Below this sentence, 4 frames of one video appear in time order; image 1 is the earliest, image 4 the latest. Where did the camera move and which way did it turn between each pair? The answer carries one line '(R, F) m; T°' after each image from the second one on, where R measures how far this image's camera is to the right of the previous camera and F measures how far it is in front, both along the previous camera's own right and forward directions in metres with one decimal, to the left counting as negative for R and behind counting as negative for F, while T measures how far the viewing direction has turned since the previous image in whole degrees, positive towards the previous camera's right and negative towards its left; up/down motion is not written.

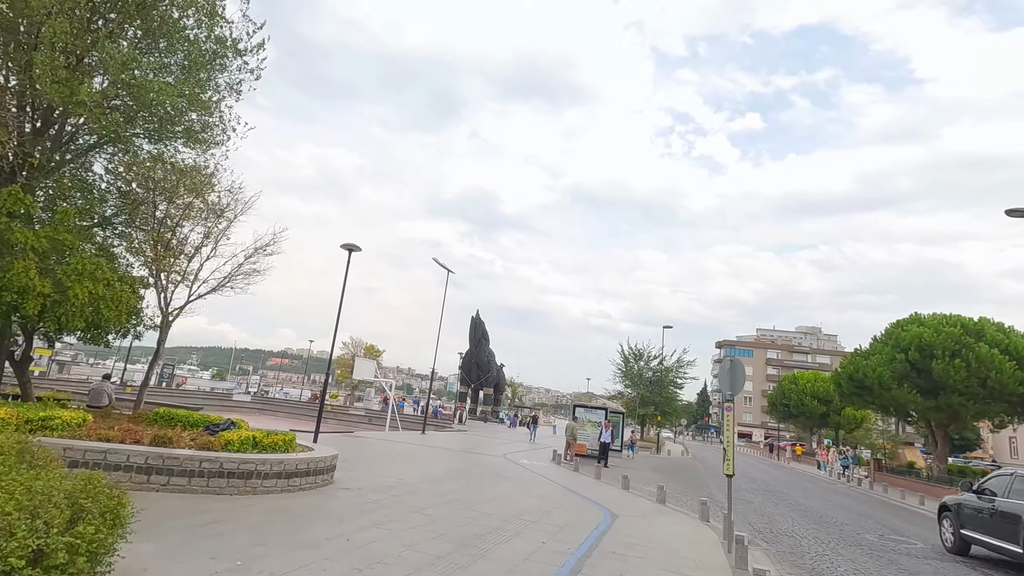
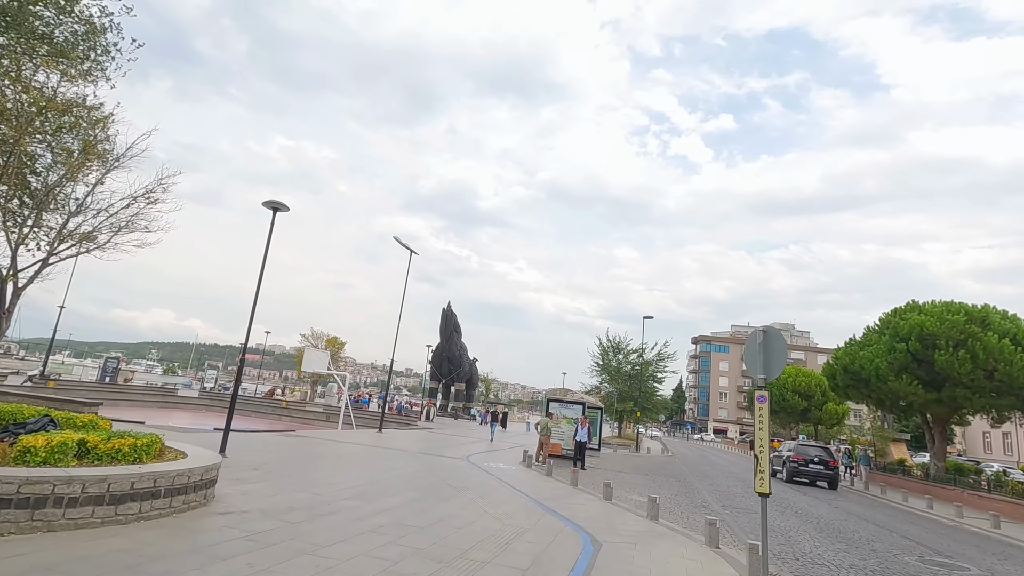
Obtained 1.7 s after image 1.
(+0.4, +2.6) m; +3°
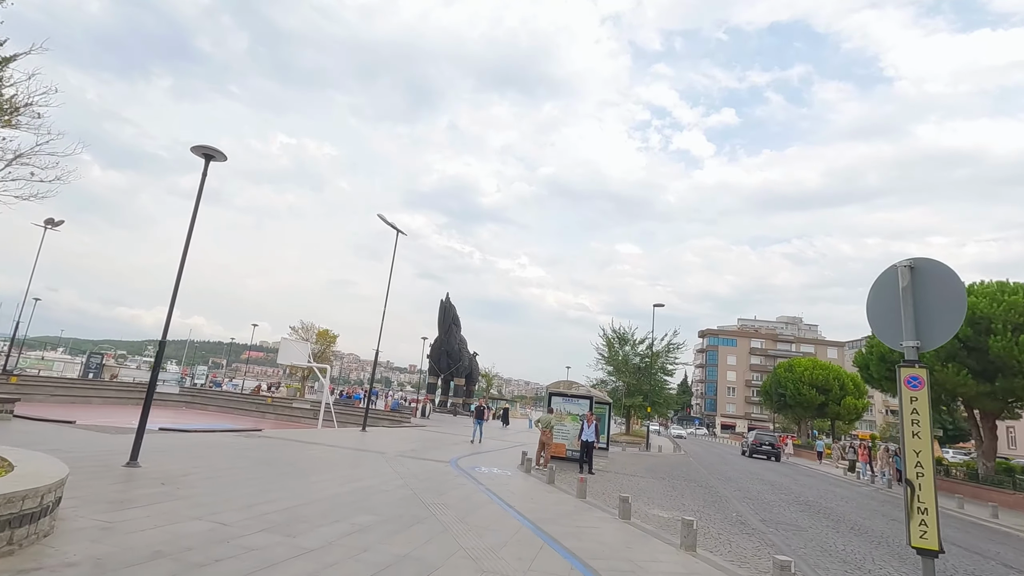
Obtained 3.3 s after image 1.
(+0.2, +2.6) m; 0°
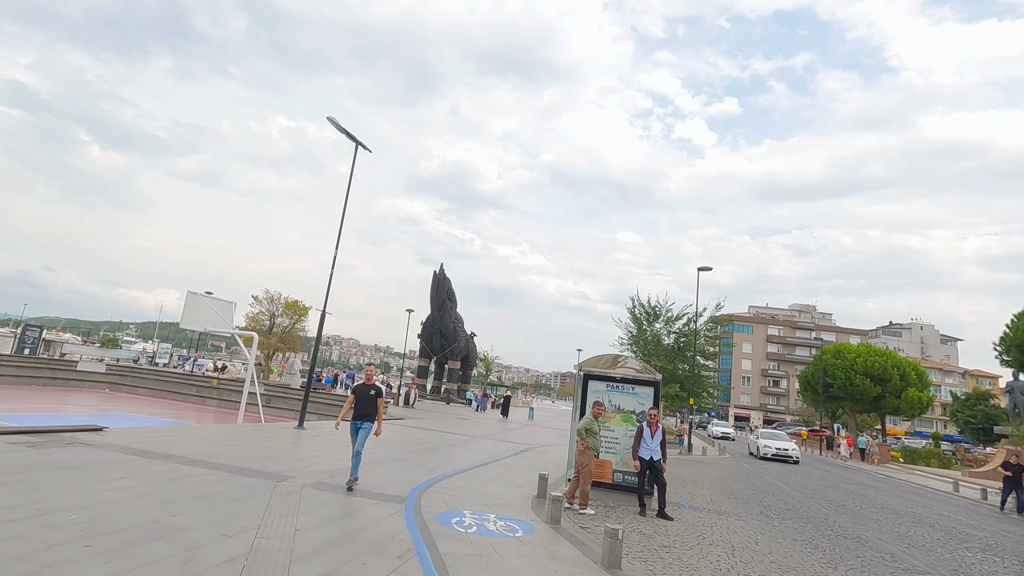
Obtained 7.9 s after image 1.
(-0.2, +7.2) m; 0°
